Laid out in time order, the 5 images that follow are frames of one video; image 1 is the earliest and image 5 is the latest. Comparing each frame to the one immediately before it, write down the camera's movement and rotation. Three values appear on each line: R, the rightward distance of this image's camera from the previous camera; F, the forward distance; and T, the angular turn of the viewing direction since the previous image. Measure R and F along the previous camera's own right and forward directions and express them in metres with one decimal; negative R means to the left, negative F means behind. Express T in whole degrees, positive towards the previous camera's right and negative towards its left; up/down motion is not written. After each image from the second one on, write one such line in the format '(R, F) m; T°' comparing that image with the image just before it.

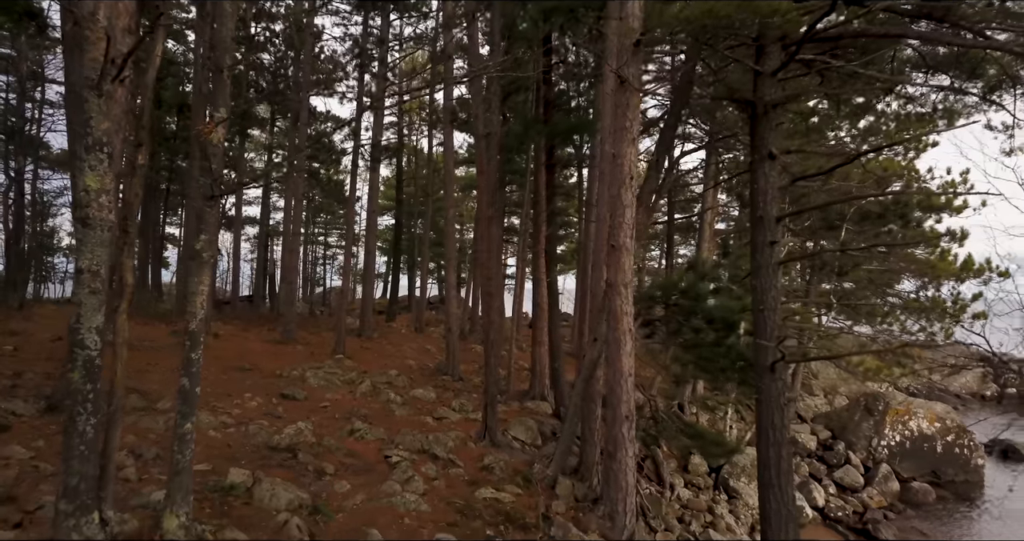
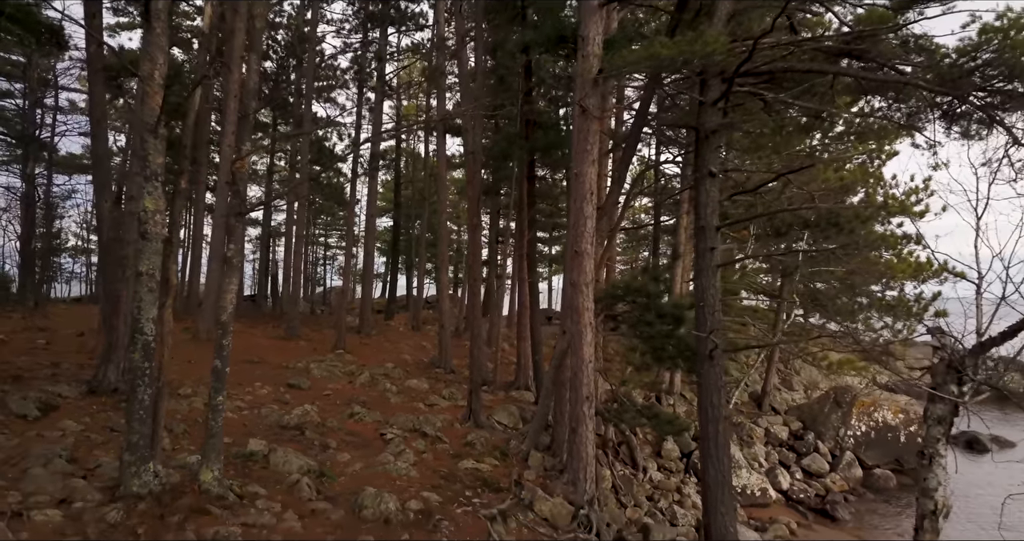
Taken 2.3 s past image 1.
(+0.3, -1.1) m; 0°
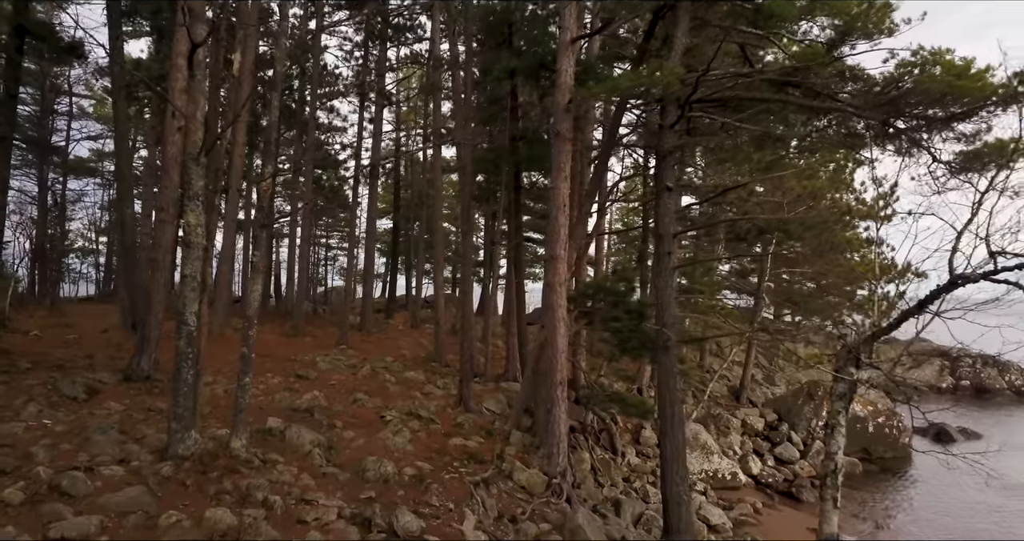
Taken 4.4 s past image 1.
(+0.2, -1.1) m; 0°
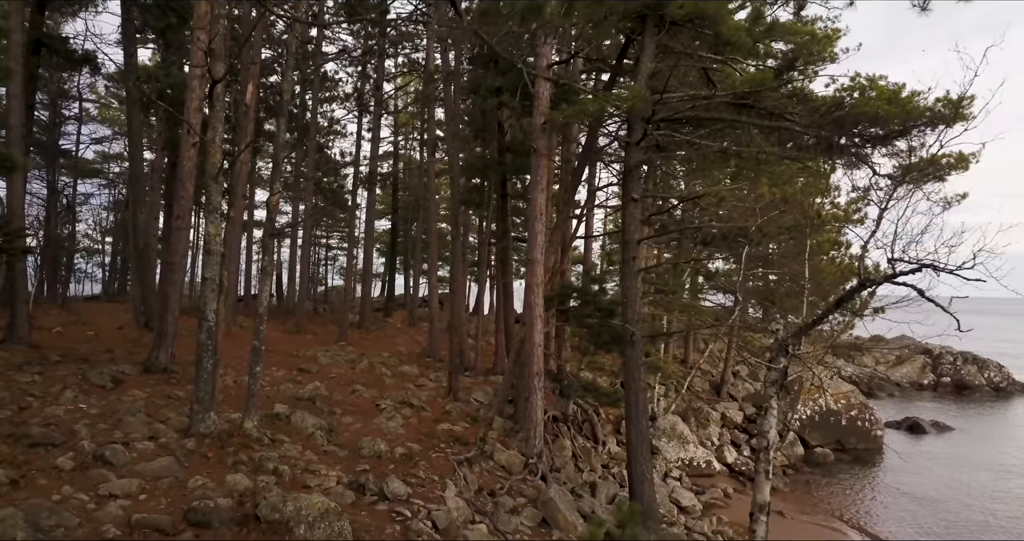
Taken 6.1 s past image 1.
(+0.3, -1.0) m; 0°
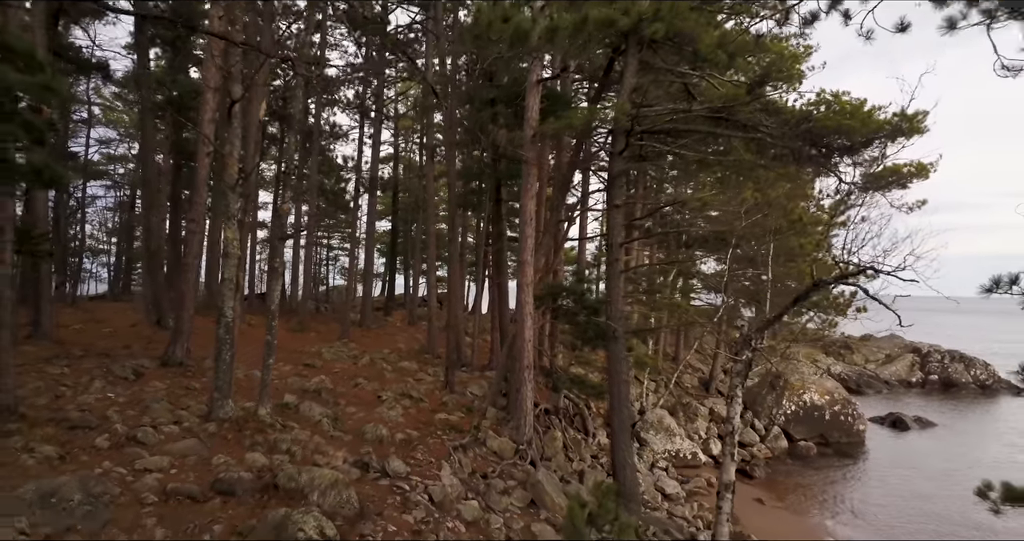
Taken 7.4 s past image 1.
(+0.1, -0.8) m; 0°
